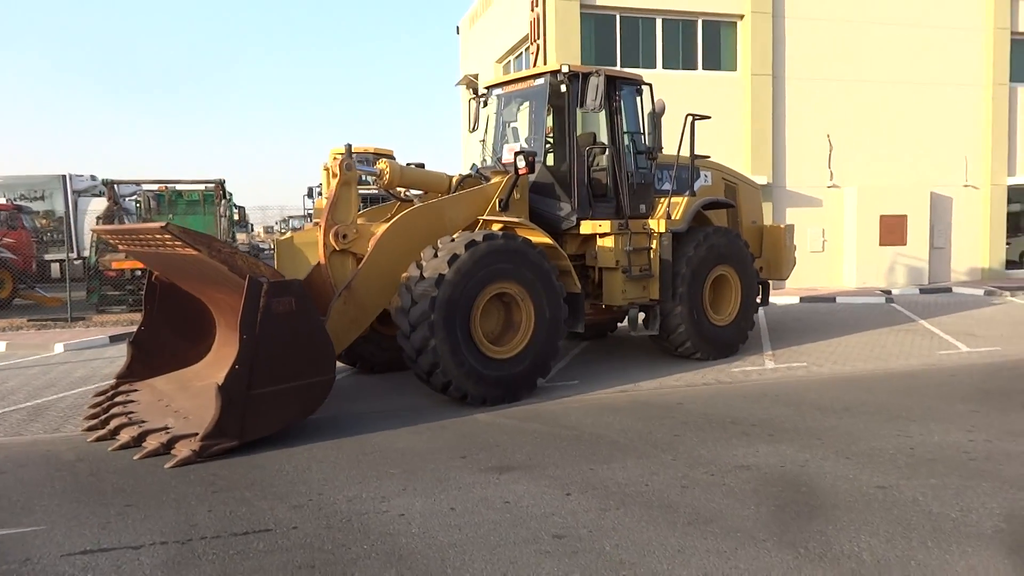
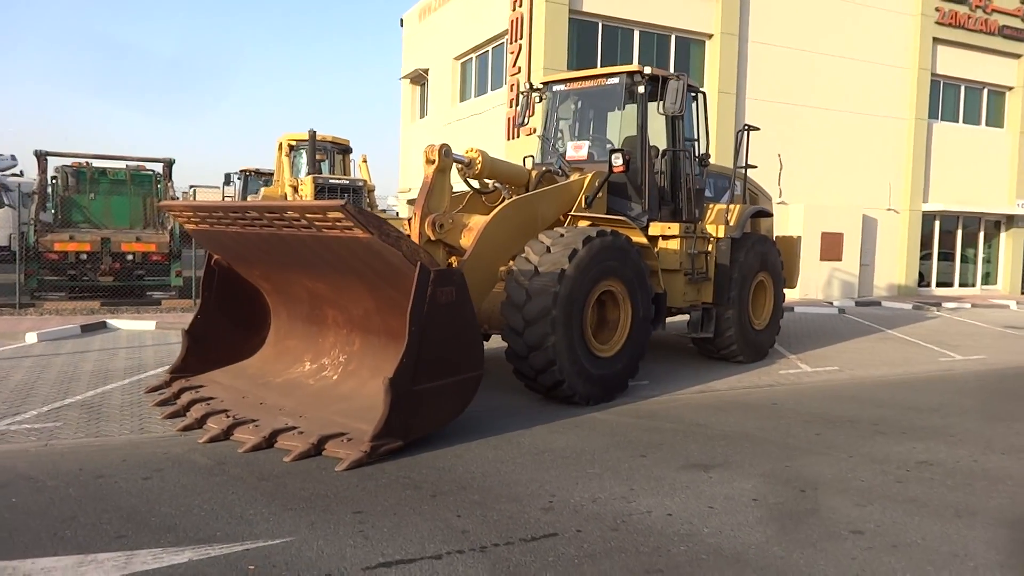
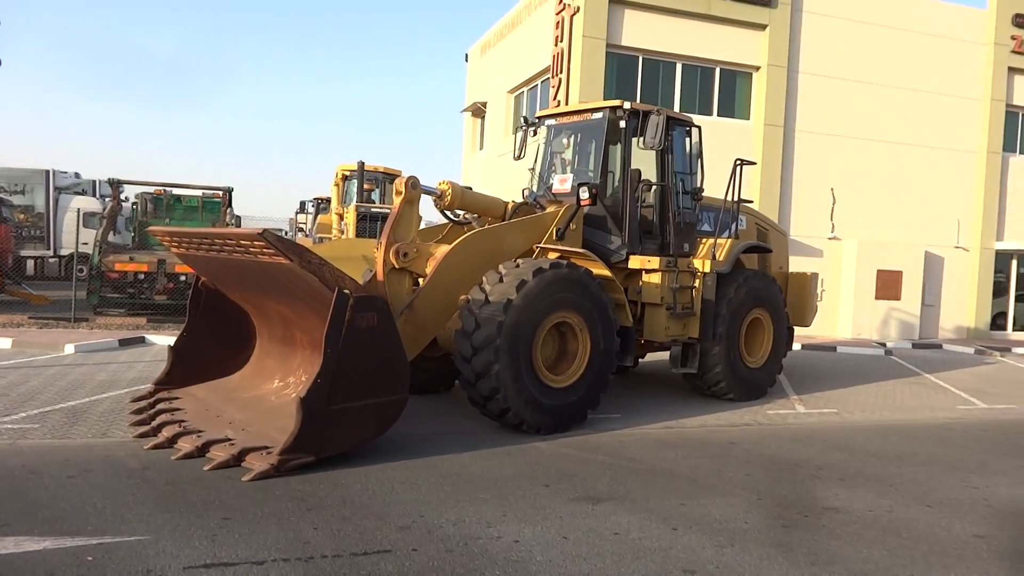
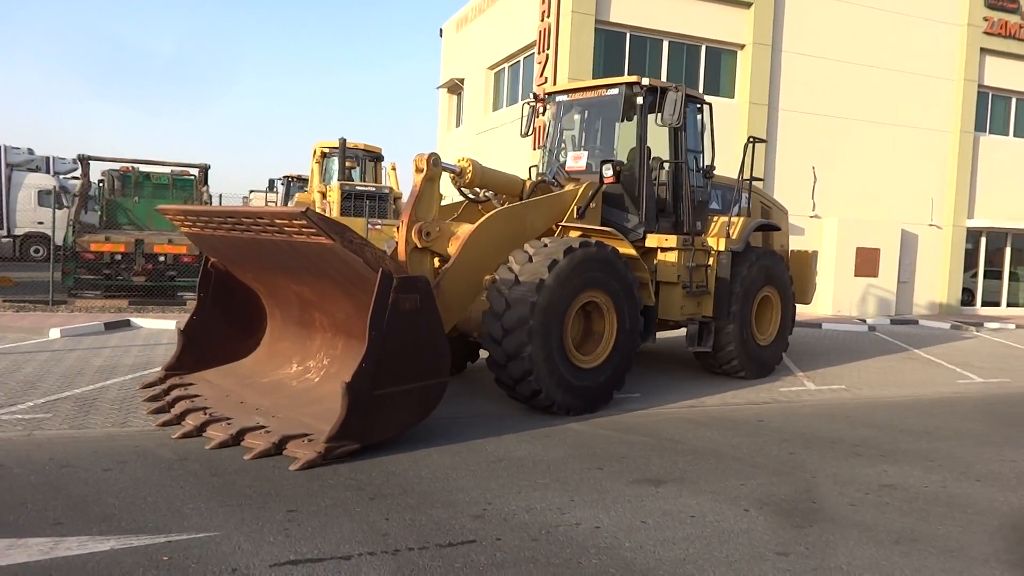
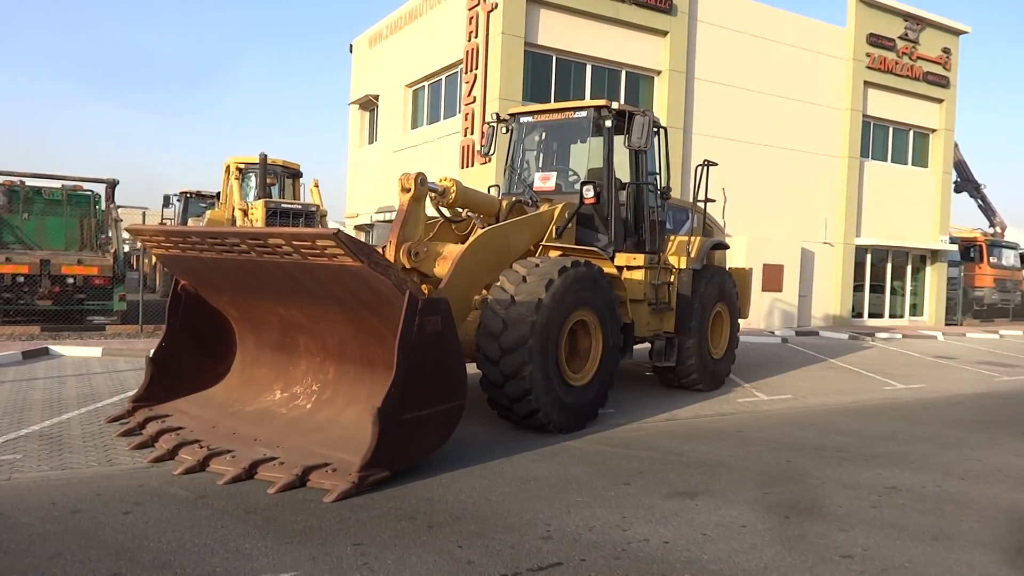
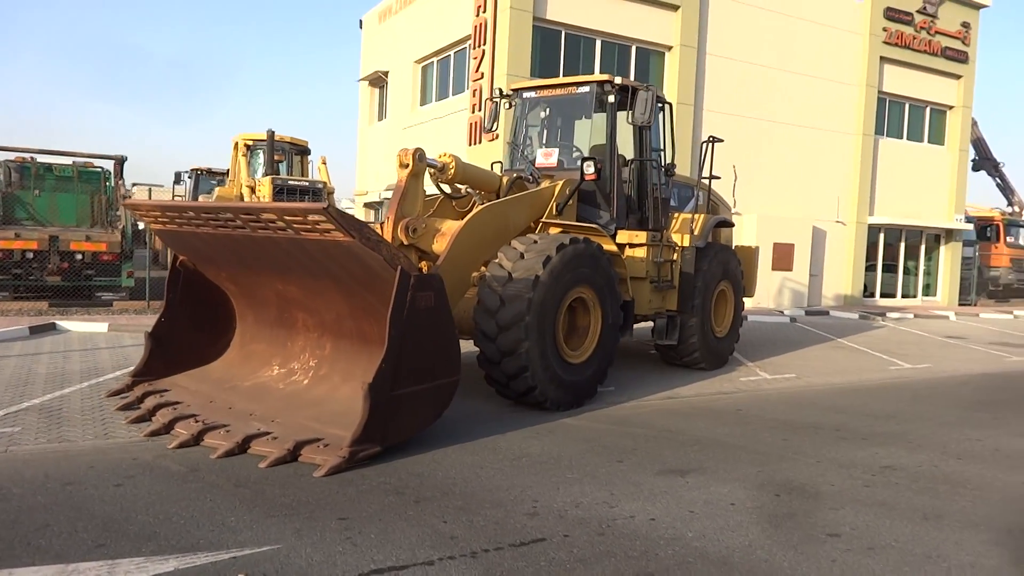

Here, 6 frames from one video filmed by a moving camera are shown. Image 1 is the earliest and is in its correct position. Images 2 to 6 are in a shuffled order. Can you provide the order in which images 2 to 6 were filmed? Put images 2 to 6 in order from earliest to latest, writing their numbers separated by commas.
3, 4, 2, 6, 5
